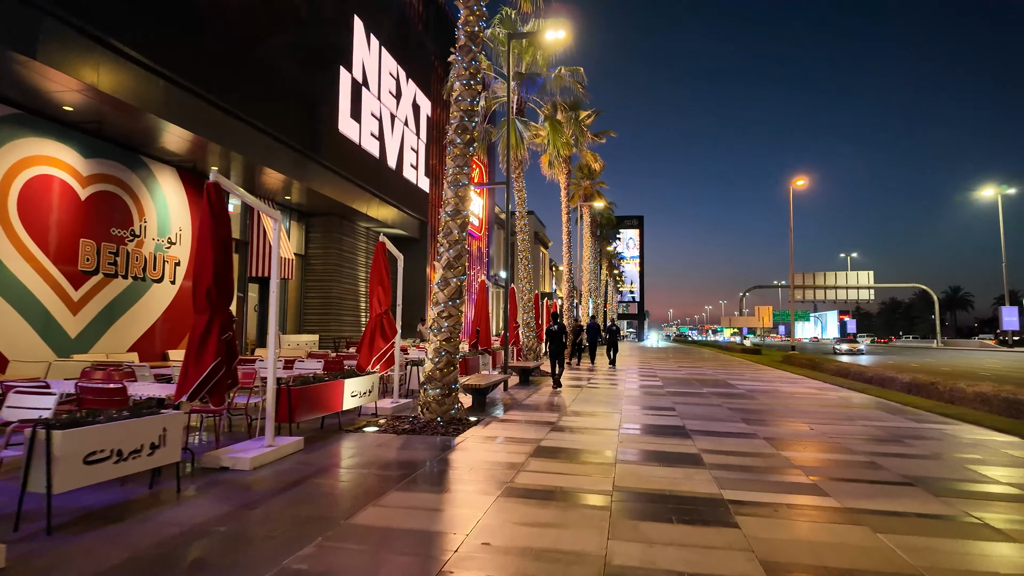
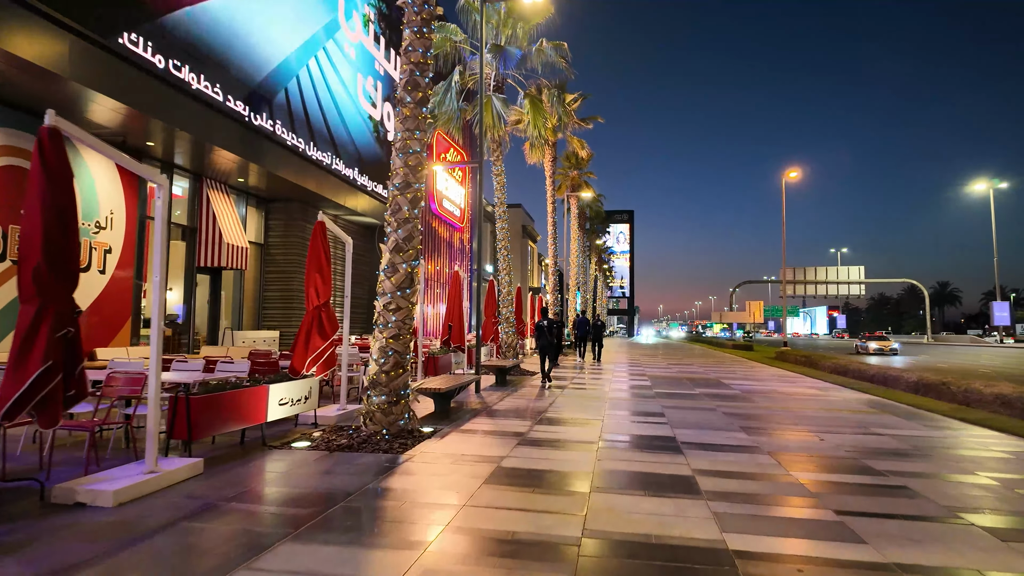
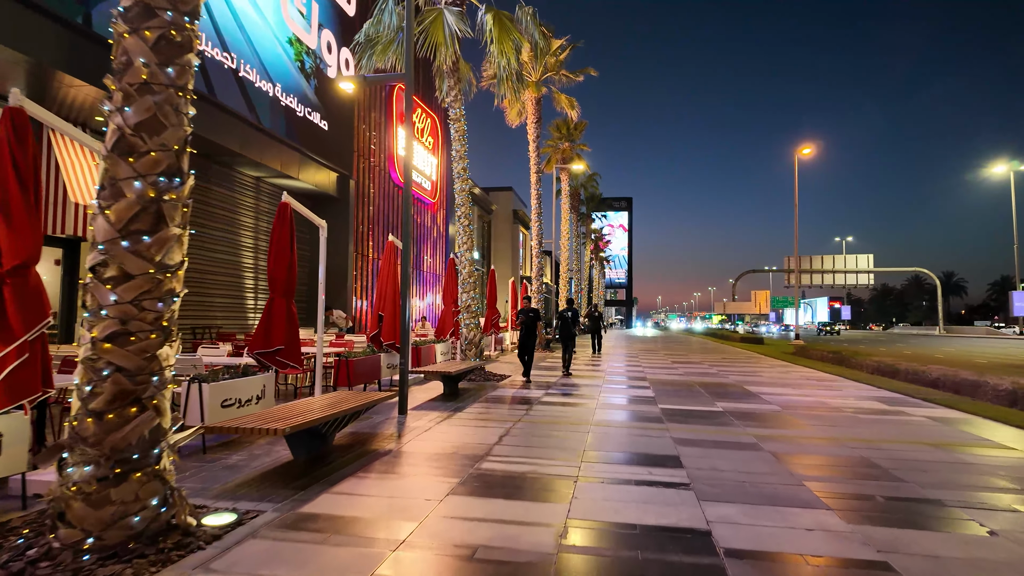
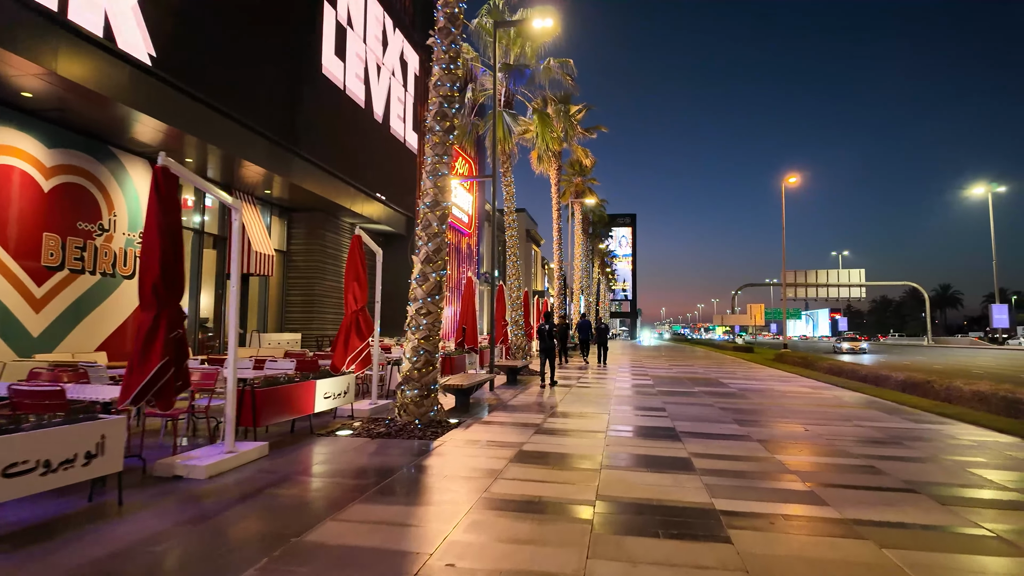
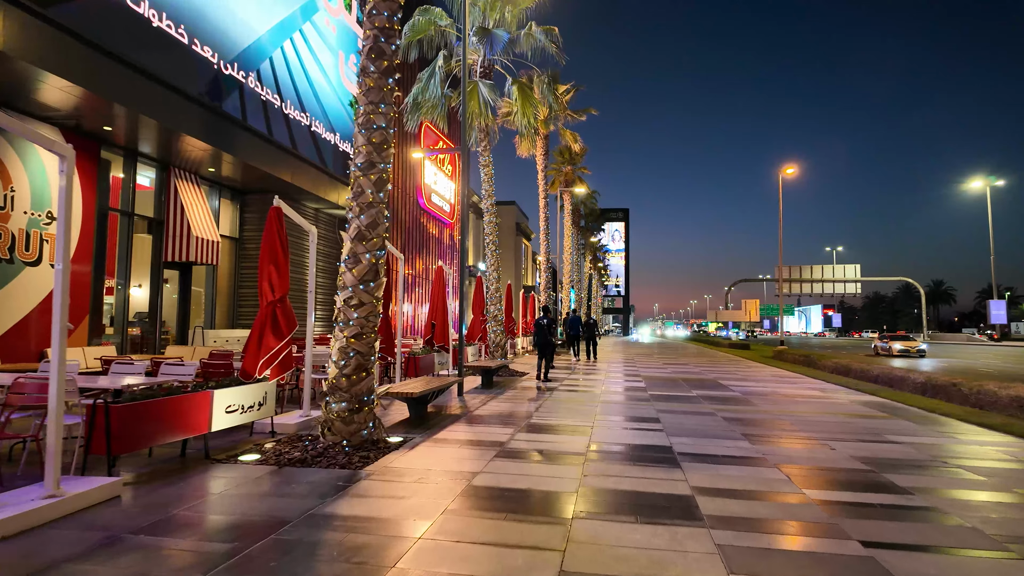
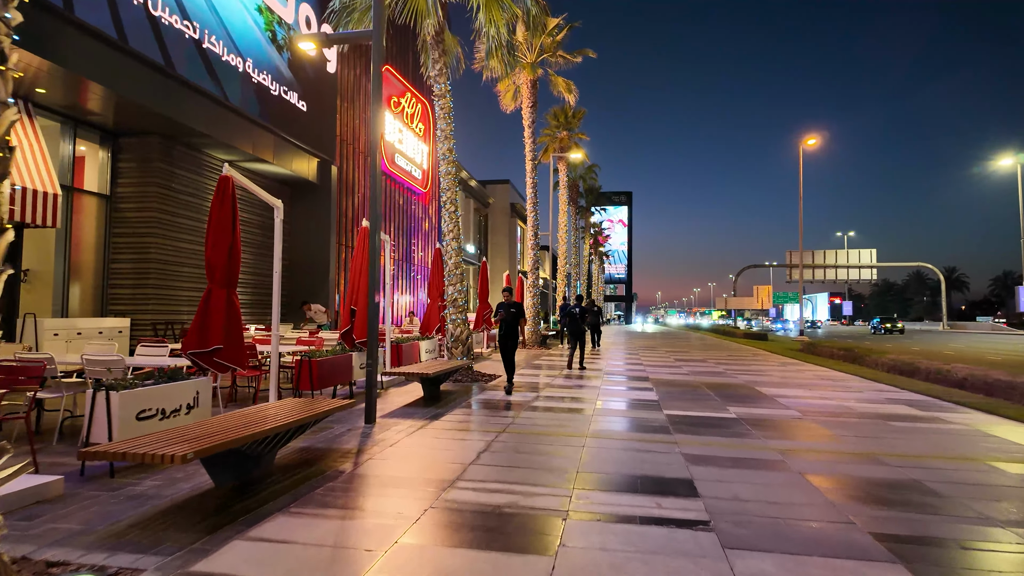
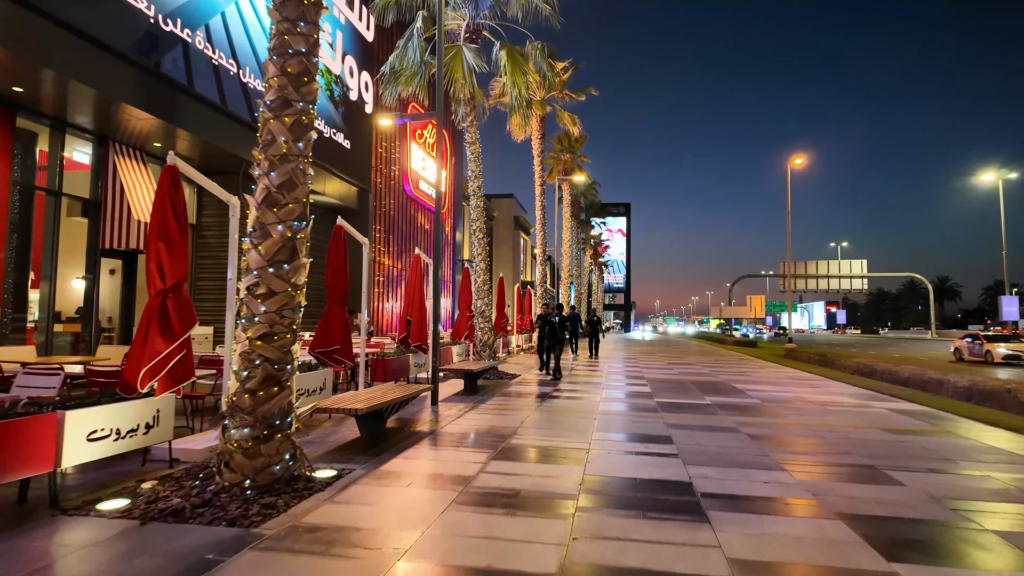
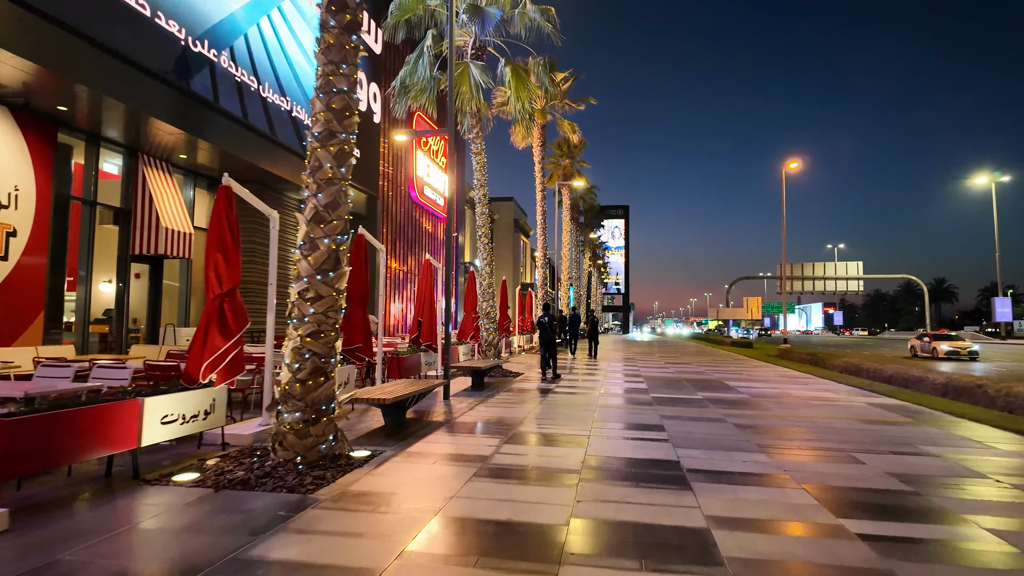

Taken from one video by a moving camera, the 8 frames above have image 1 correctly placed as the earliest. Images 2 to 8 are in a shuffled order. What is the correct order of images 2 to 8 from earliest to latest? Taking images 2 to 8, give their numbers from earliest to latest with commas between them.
4, 2, 5, 8, 7, 3, 6
